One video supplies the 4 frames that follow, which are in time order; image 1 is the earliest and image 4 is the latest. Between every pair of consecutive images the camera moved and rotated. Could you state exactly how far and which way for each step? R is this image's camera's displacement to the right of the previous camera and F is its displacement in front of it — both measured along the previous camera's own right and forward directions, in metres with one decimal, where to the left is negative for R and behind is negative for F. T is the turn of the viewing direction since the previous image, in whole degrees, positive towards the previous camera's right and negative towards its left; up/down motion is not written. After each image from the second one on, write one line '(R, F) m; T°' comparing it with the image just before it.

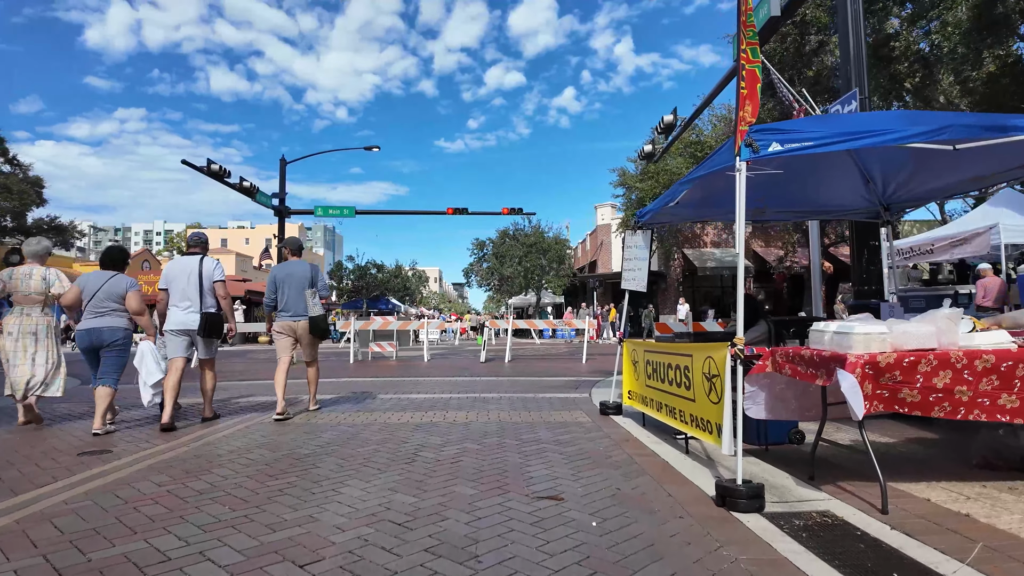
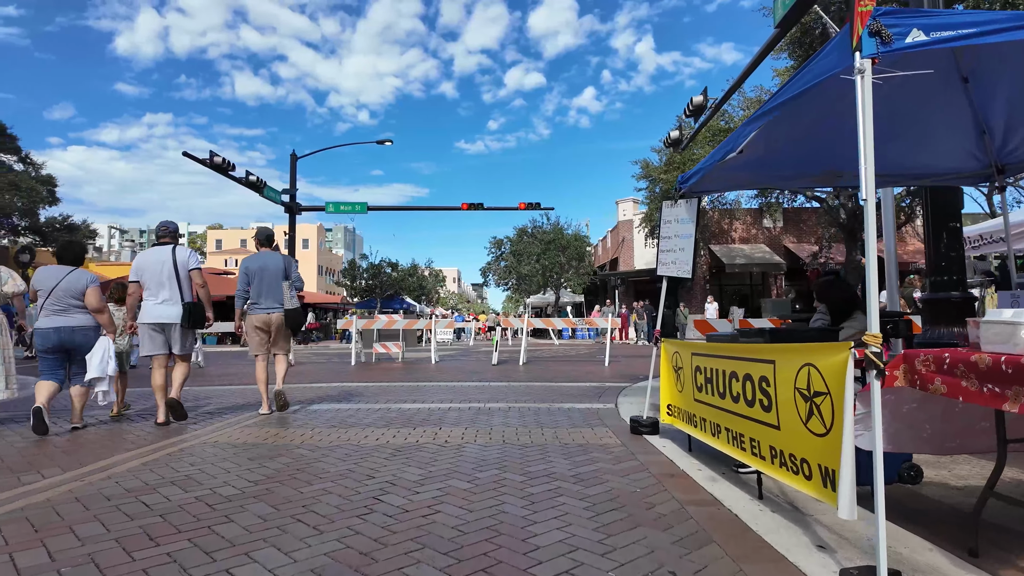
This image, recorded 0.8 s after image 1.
(+0.1, +1.3) m; -2°
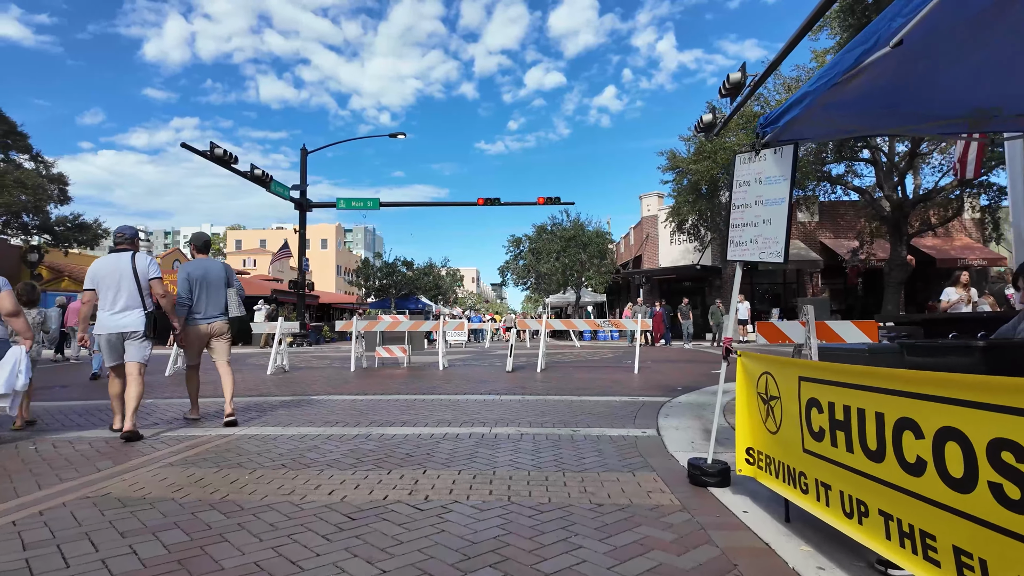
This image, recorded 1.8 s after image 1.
(+0.1, +1.4) m; -2°
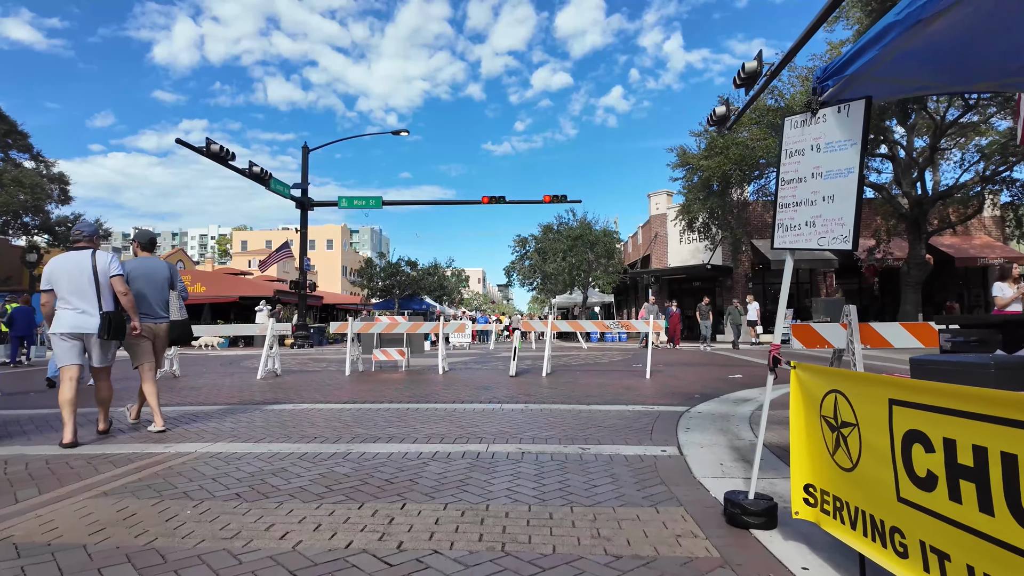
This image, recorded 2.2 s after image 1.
(+0.1, +0.7) m; -1°
